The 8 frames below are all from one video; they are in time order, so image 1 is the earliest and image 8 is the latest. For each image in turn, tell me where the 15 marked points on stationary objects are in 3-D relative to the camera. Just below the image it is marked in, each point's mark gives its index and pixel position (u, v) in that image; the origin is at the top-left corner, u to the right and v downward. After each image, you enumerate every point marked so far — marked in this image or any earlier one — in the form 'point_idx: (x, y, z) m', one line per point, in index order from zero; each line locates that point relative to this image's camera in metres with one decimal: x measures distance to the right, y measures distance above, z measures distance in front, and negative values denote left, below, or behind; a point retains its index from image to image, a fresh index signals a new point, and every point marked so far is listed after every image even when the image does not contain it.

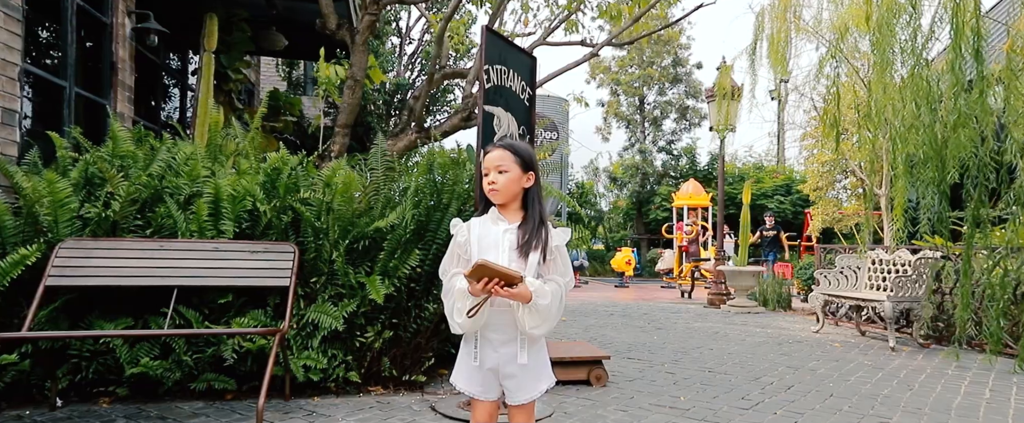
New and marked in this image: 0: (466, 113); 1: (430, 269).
0: (-0.3, +0.8, +4.4) m
1: (-0.5, -0.4, +3.5) m
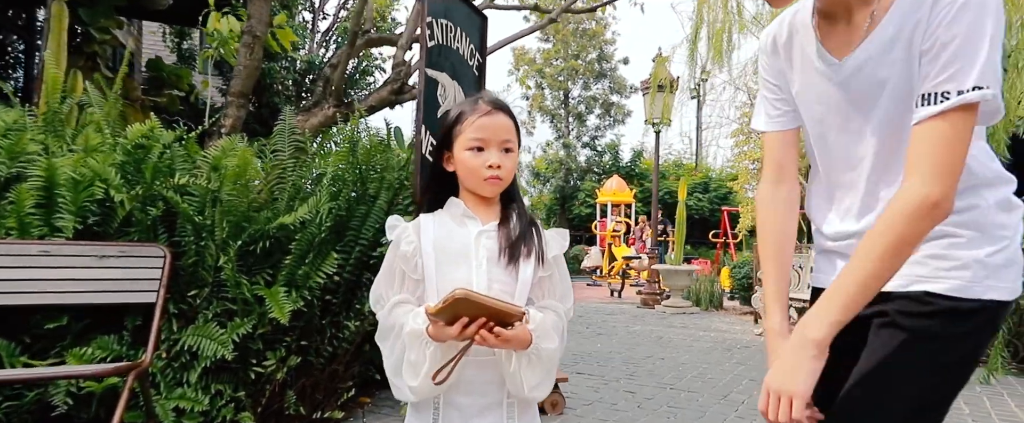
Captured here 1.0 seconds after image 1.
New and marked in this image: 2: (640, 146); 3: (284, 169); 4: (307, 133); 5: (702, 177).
0: (-0.7, +0.8, +3.7) m
1: (-0.8, -0.3, +2.8) m
2: (+4.1, +2.1, +18.1) m
3: (-1.2, +0.2, +2.9) m
4: (-1.2, +0.4, +3.2) m
5: (+5.5, +1.0, +16.3) m
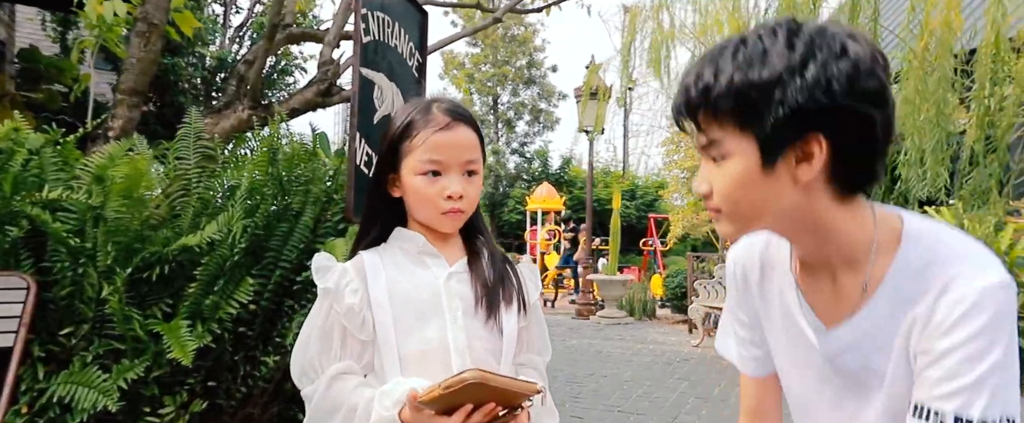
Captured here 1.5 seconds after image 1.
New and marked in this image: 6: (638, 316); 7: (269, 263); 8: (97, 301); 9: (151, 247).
0: (-1.1, +0.7, +3.4) m
1: (-1.0, -0.4, +2.4) m
2: (+1.8, +1.9, +18.3) m
3: (-1.4, +0.1, +2.5) m
4: (-1.5, +0.4, +2.8) m
5: (+3.4, +0.8, +16.7) m
6: (+1.9, -1.5, +8.3) m
7: (-1.0, -0.2, +2.4) m
8: (-1.5, -0.3, +2.1) m
9: (-1.4, -0.1, +2.2) m
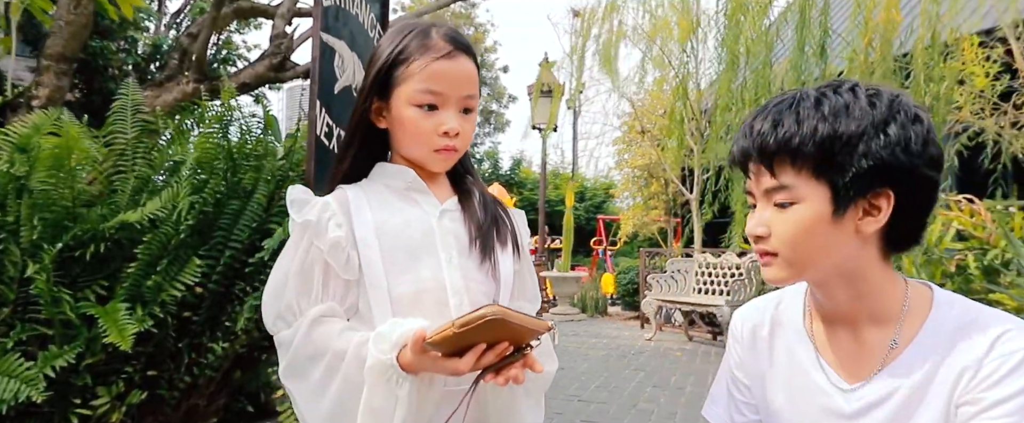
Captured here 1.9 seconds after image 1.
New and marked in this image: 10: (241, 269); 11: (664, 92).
0: (-1.3, +0.8, +3.2) m
1: (-1.2, -0.3, +2.2) m
2: (+0.2, +1.8, +18.3) m
3: (-1.6, +0.2, +2.3) m
4: (-1.6, +0.5, +2.6) m
5: (+1.9, +0.7, +16.9) m
6: (+1.2, -1.5, +8.4) m
7: (-1.2, -0.1, +2.2) m
8: (-1.7, -0.2, +1.9) m
9: (-1.5, 0.0, +2.0) m
10: (-1.1, -0.2, +2.3) m
11: (+2.3, +1.8, +8.5) m
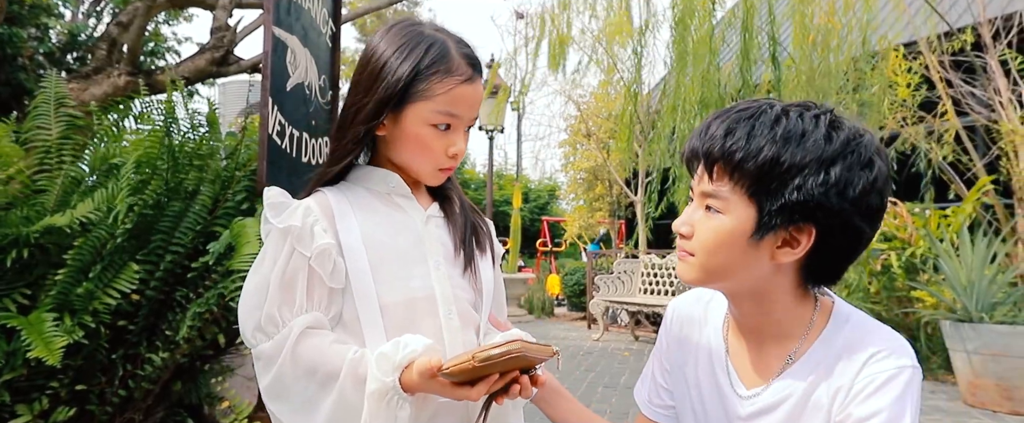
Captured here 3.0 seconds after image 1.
0: (-1.6, +0.8, +3.0) m
1: (-1.3, -0.3, +2.1) m
2: (-1.6, +1.8, +18.2) m
3: (-1.7, +0.2, +2.1) m
4: (-1.8, +0.4, +2.4) m
5: (+0.3, +0.7, +17.0) m
6: (+0.4, -1.5, +8.4) m
7: (-1.3, -0.1, +2.1) m
8: (-1.8, -0.2, +1.7) m
9: (-1.7, -0.1, +1.8) m
10: (-1.2, -0.2, +2.1) m
11: (+1.5, +1.8, +8.7) m
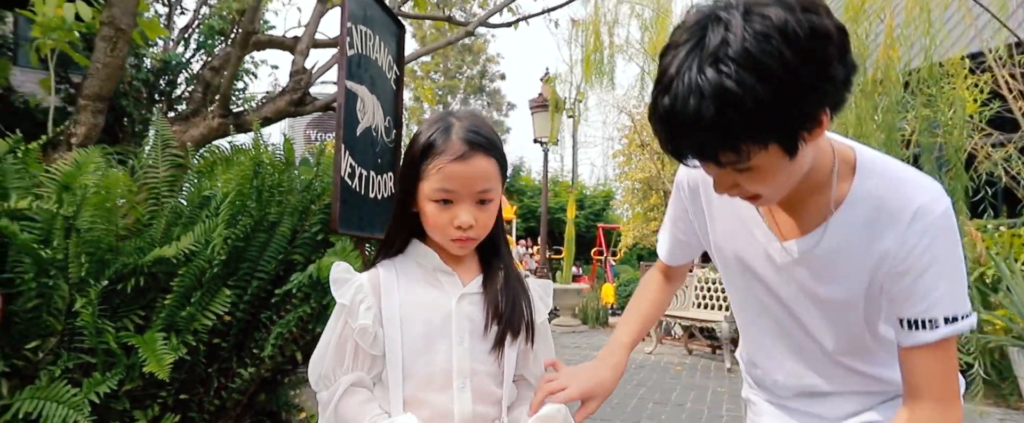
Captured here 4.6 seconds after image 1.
0: (-1.3, +0.7, +3.4) m
1: (-1.1, -0.4, +2.4) m
2: (+0.2, +1.6, +18.5) m
3: (-1.5, +0.1, +2.4) m
4: (-1.6, +0.3, +2.8) m
5: (+2.0, +0.5, +17.0) m
6: (+1.2, -1.7, +8.5) m
7: (-1.1, -0.3, +2.3) m
8: (-1.6, -0.4, +2.0) m
9: (-1.5, -0.2, +2.2) m
10: (-1.0, -0.4, +2.4) m
11: (+2.3, +1.6, +8.7) m
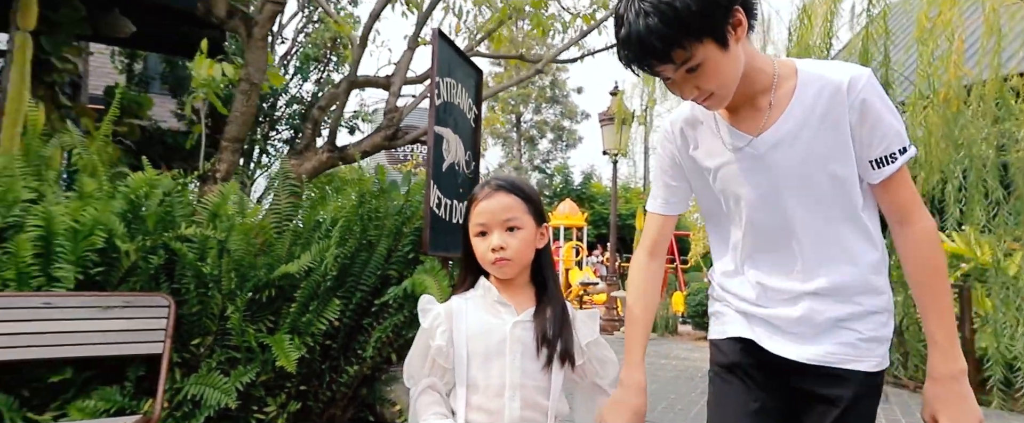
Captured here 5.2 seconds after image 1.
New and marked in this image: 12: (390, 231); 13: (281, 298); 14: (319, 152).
0: (-0.9, +0.6, +3.8) m
1: (-0.8, -0.6, +2.8) m
2: (+2.6, +1.4, +18.6) m
3: (-1.2, 0.0, +2.9) m
4: (-1.2, +0.2, +3.3) m
5: (+4.1, +0.3, +17.0) m
6: (+2.3, -1.8, +8.6) m
7: (-0.8, -0.4, +2.8) m
8: (-1.3, -0.5, +2.6) m
9: (-1.2, -0.3, +2.7) m
10: (-0.7, -0.5, +2.9) m
11: (+3.4, +1.5, +8.7) m
12: (-0.6, -0.1, +2.9) m
13: (-1.1, -0.4, +2.8) m
14: (-1.3, +0.4, +3.7) m
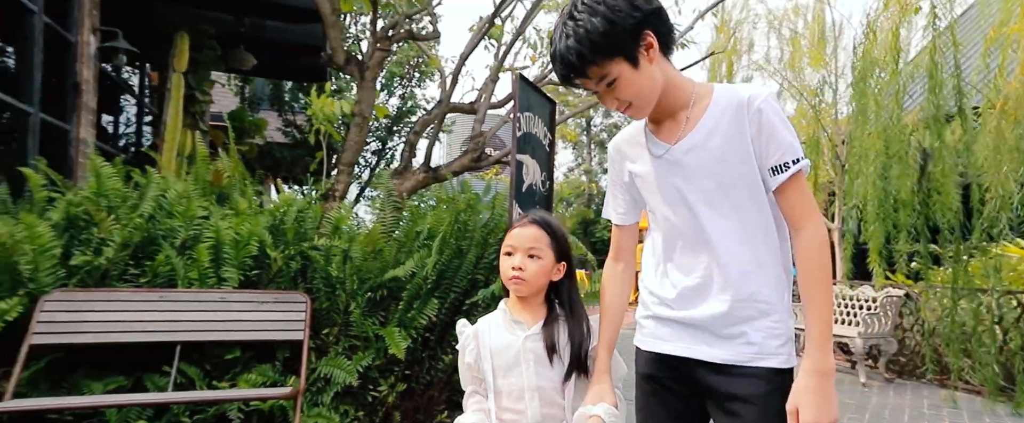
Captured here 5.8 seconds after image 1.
0: (-0.3, +0.5, +4.4) m
1: (-0.4, -0.6, +3.3) m
2: (+4.9, +1.3, +18.6) m
3: (-0.8, -0.1, +3.5) m
4: (-0.7, +0.1, +3.8) m
5: (+6.2, +0.3, +16.8) m
6: (+3.4, -1.9, +8.7) m
7: (-0.4, -0.4, +3.3) m
8: (-0.9, -0.6, +3.2) m
9: (-0.8, -0.4, +3.2) m
10: (-0.3, -0.6, +3.4) m
11: (+4.5, +1.4, +8.6) m
12: (-0.2, -0.2, +3.4) m
13: (-0.7, -0.5, +3.3) m
14: (-0.8, +0.3, +4.3) m
